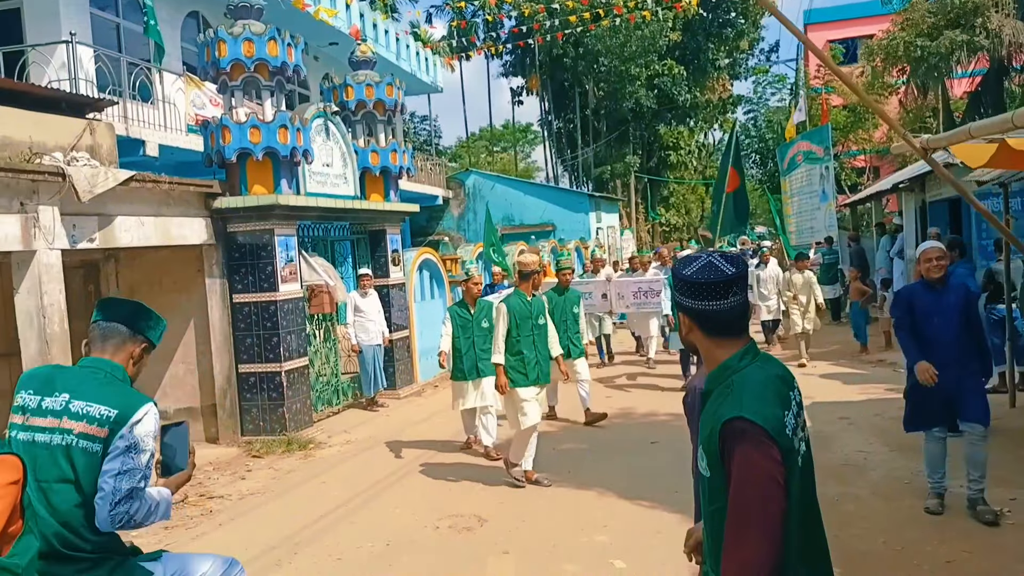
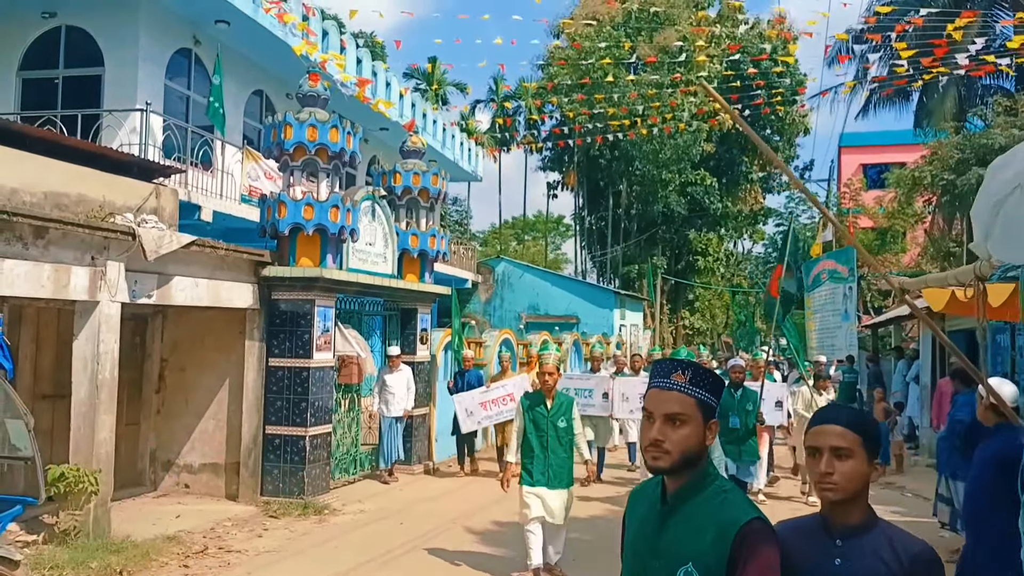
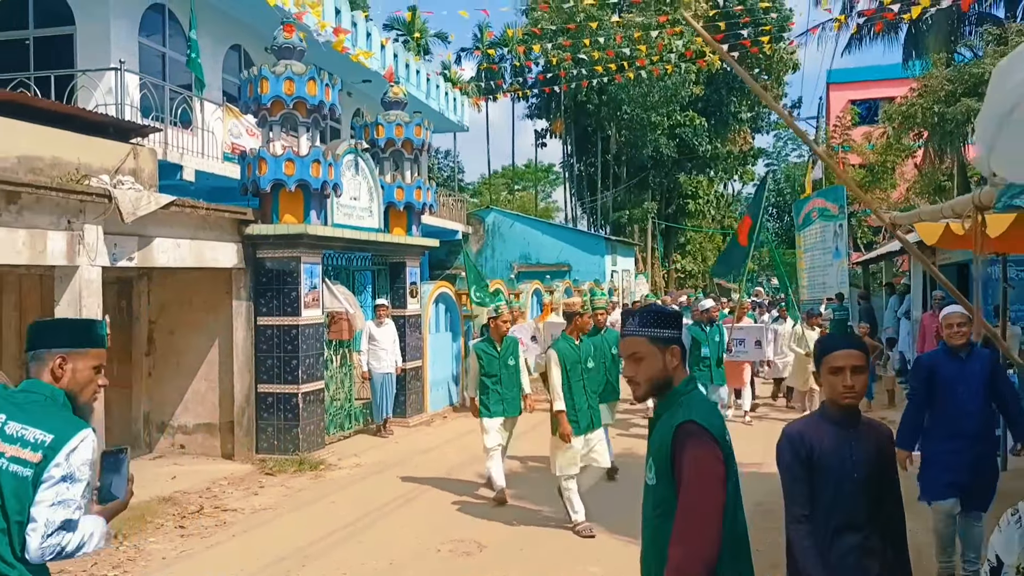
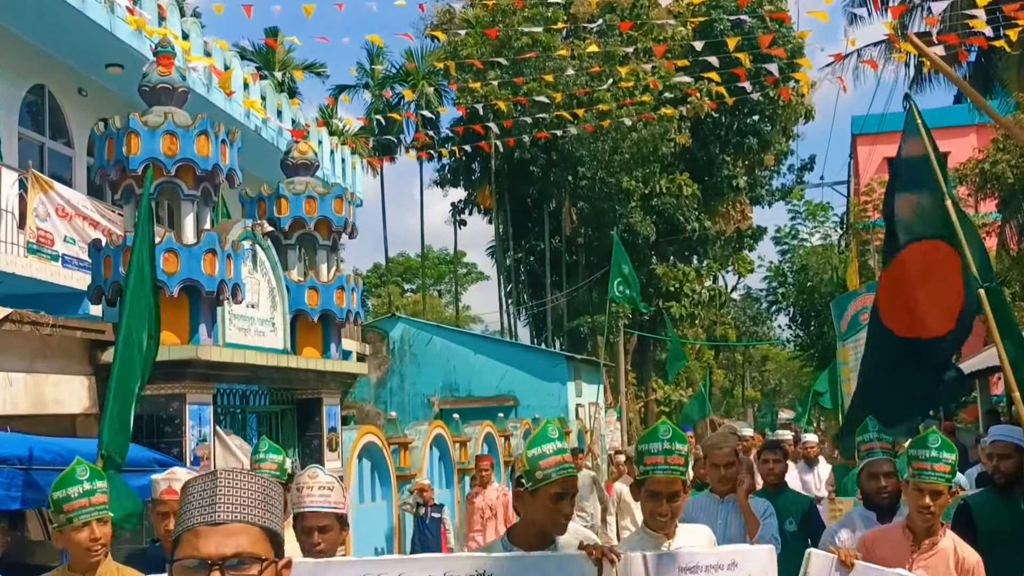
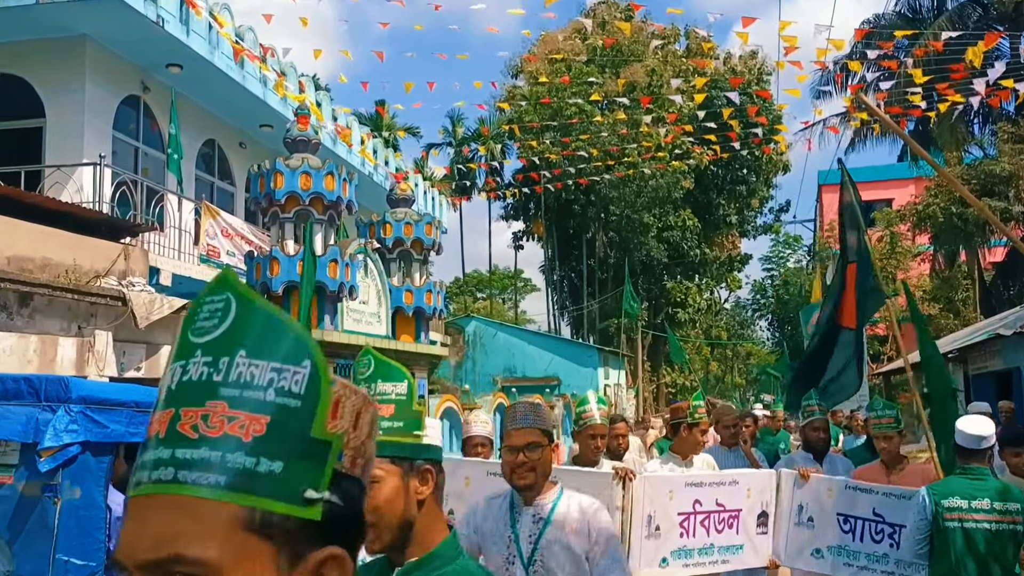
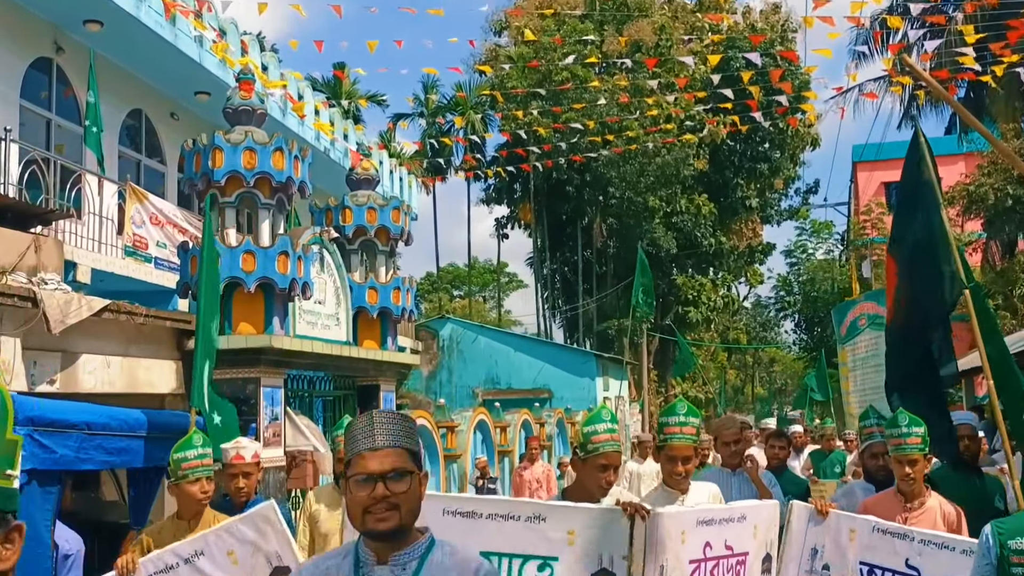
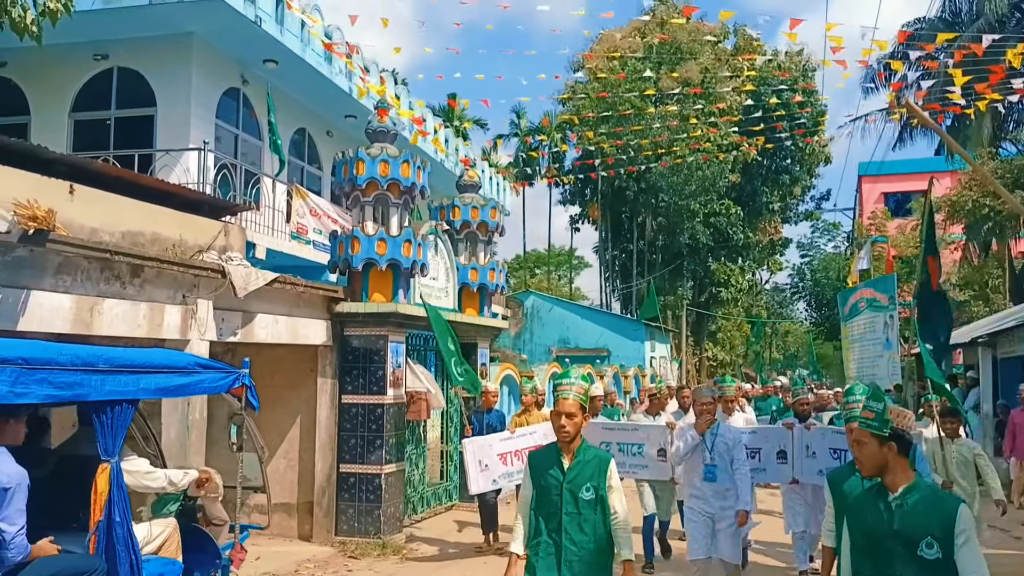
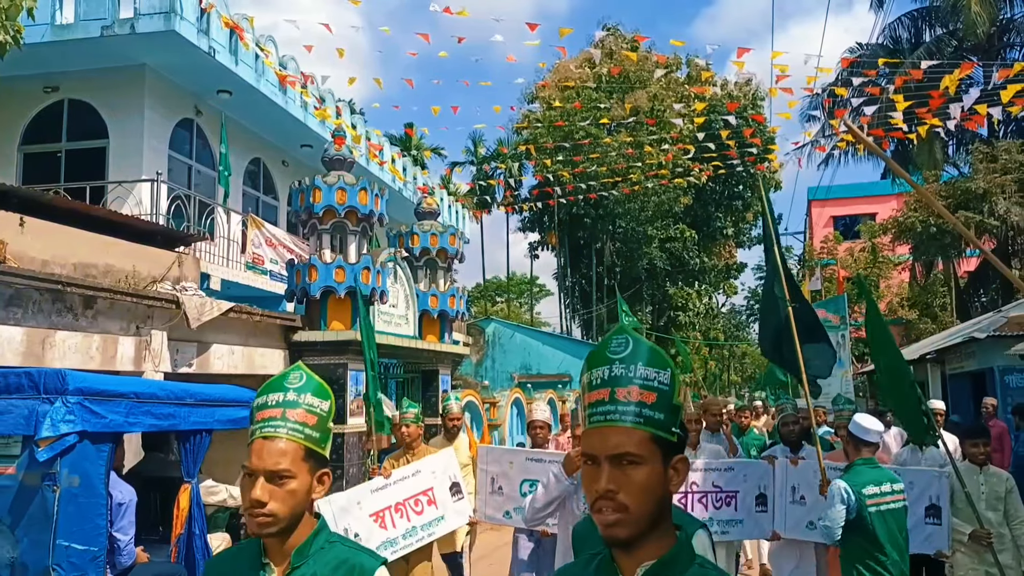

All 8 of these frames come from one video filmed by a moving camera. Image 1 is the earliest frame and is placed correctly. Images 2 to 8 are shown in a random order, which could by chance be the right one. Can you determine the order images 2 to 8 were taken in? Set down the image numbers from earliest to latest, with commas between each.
3, 2, 7, 8, 5, 6, 4
